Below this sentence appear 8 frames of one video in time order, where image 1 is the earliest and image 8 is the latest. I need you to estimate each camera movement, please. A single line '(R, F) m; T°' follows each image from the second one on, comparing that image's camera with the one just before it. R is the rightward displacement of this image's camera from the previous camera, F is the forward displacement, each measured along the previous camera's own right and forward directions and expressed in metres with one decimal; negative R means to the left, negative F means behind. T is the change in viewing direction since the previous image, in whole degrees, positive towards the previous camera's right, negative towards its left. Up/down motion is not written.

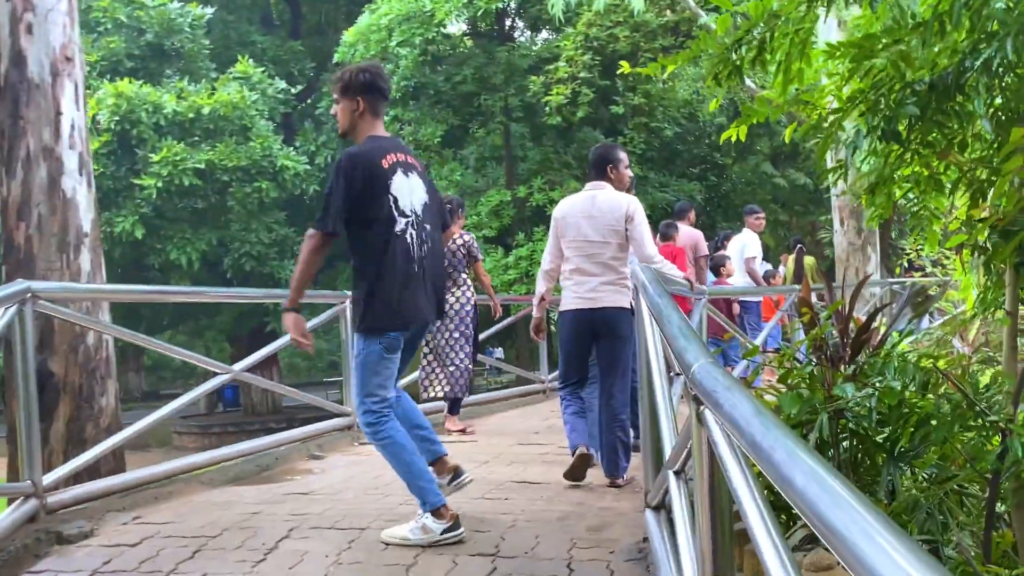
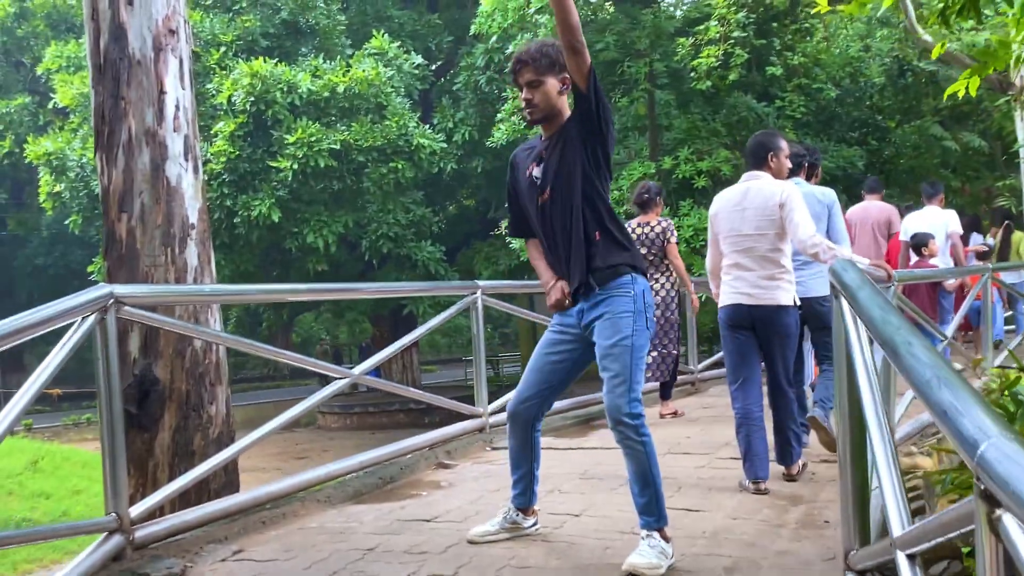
(0.0, +0.6) m; -8°
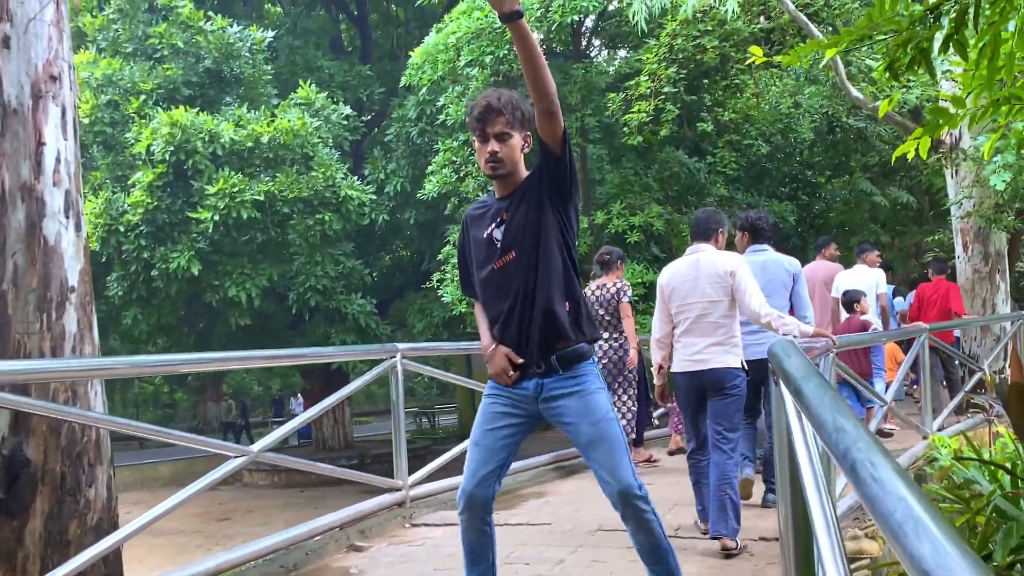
(+0.1, +0.3) m; +3°
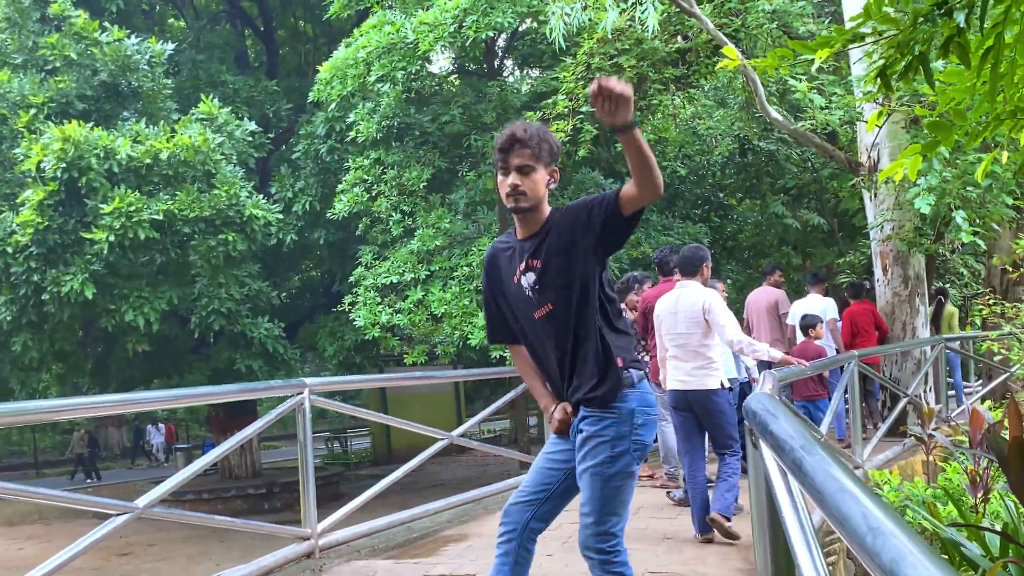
(0.0, +0.3) m; +5°
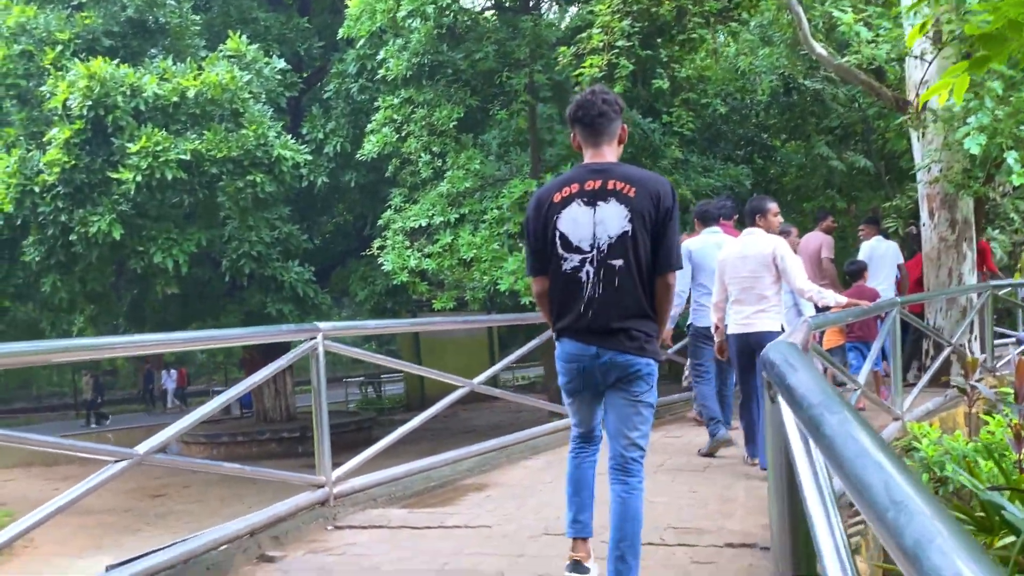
(+0.1, +0.2) m; -2°
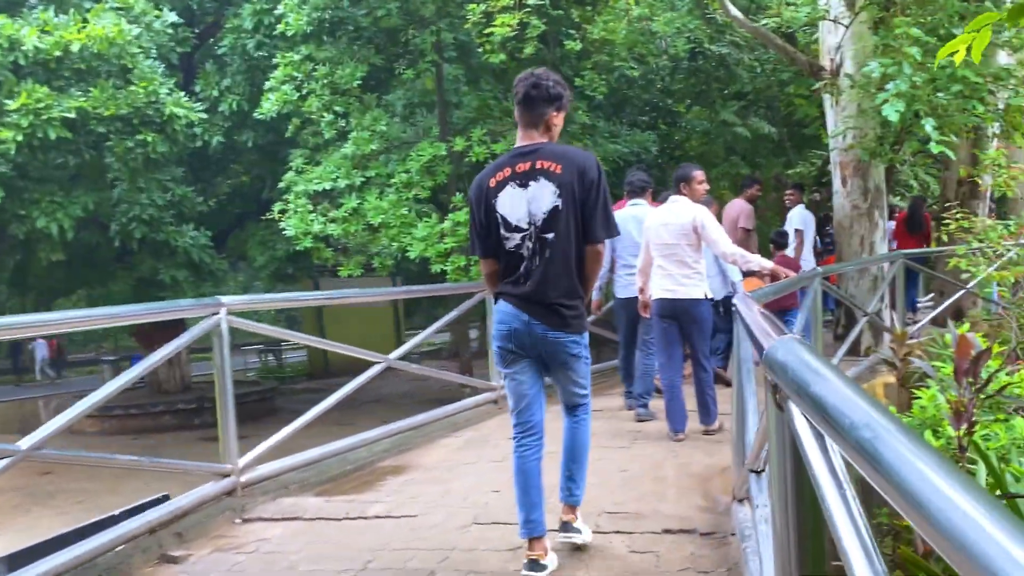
(-0.1, +0.3) m; +5°
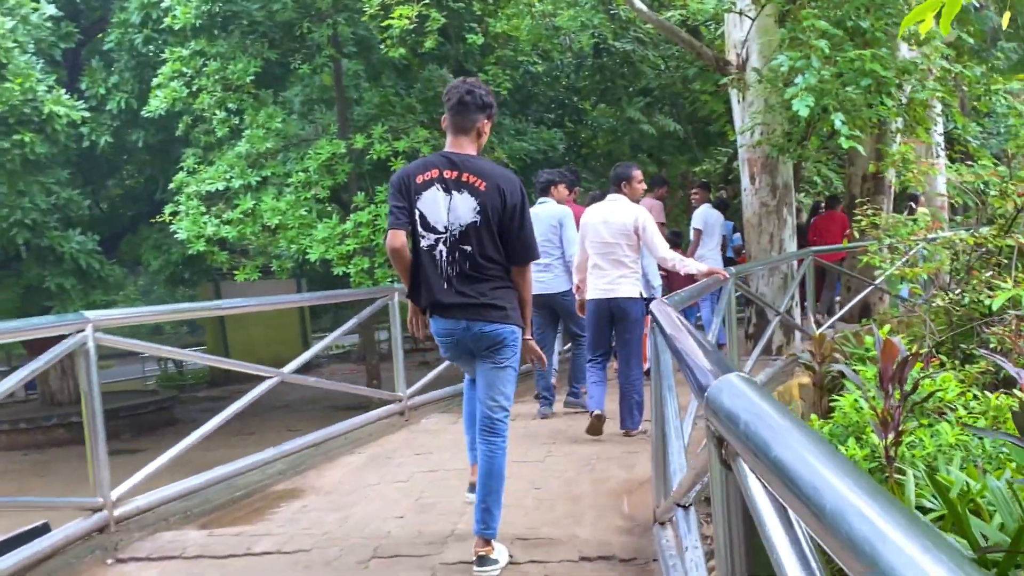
(0.0, +0.3) m; +5°
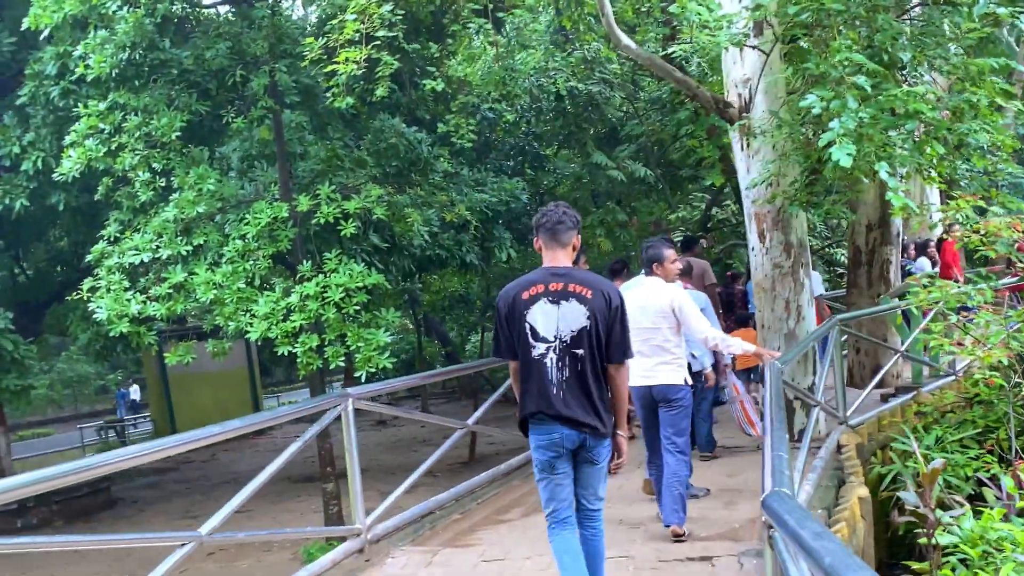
(-0.1, +1.2) m; +3°
